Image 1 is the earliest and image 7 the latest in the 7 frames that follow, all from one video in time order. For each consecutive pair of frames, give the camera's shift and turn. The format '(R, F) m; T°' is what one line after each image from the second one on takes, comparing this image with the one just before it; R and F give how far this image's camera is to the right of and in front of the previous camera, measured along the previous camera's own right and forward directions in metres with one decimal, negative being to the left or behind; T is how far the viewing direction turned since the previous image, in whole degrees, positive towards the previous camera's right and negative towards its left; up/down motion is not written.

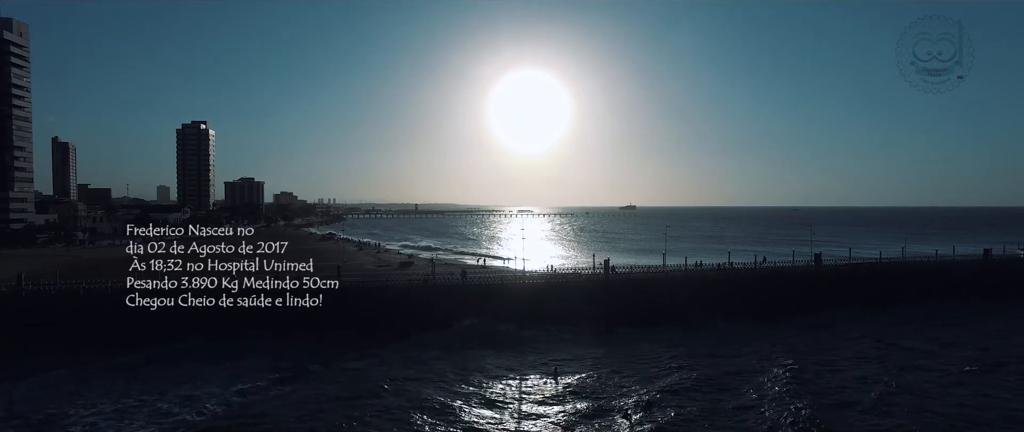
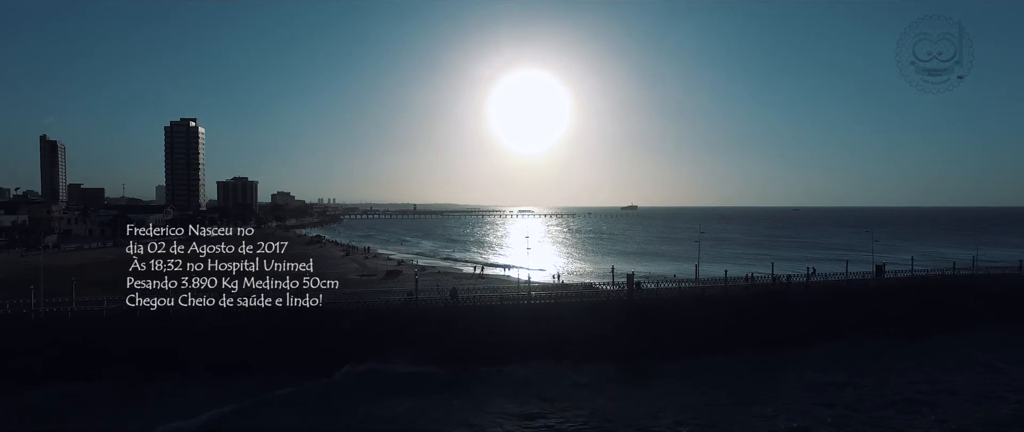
(-0.1, +5.6) m; 0°
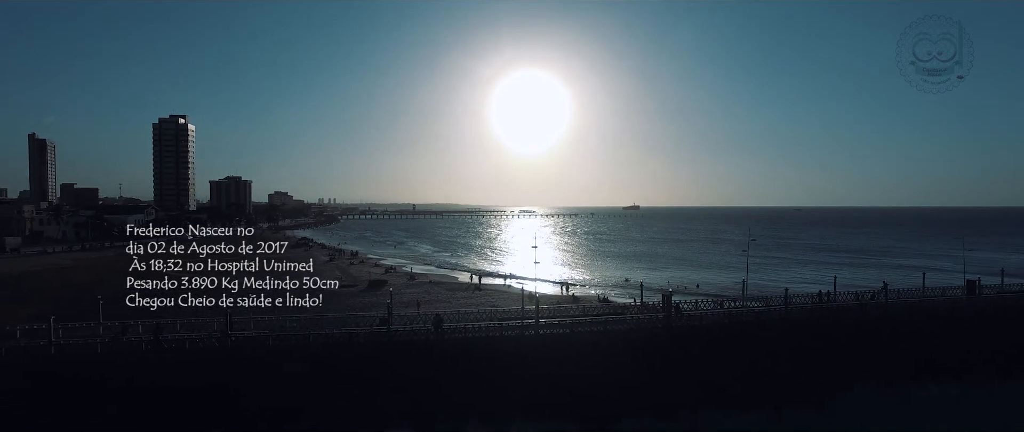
(-0.1, +5.5) m; 0°
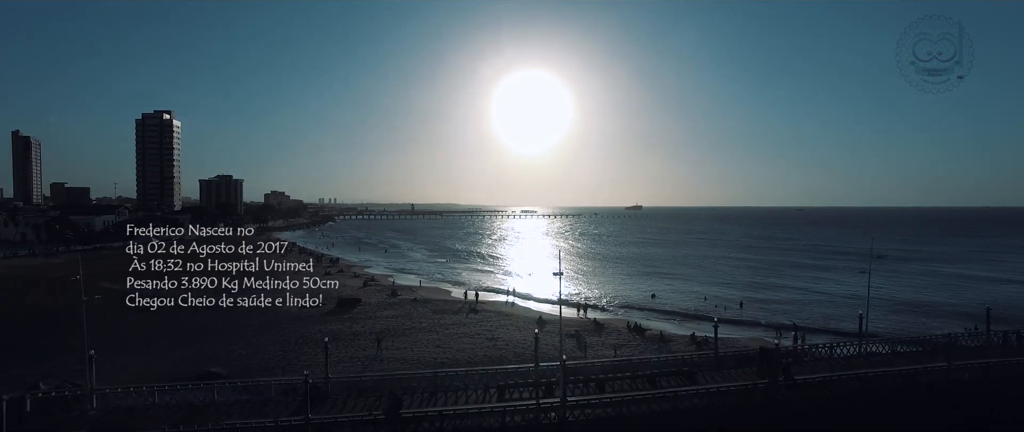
(-0.2, +7.4) m; 0°
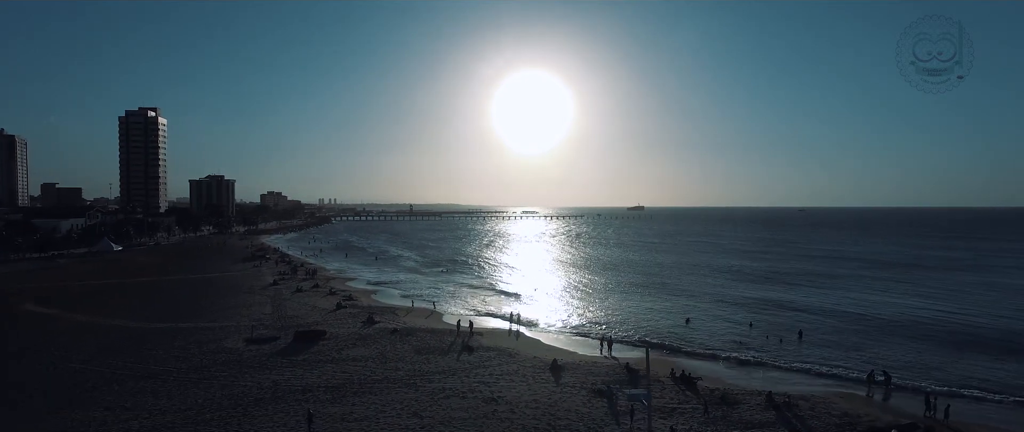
(-0.2, +6.5) m; 0°
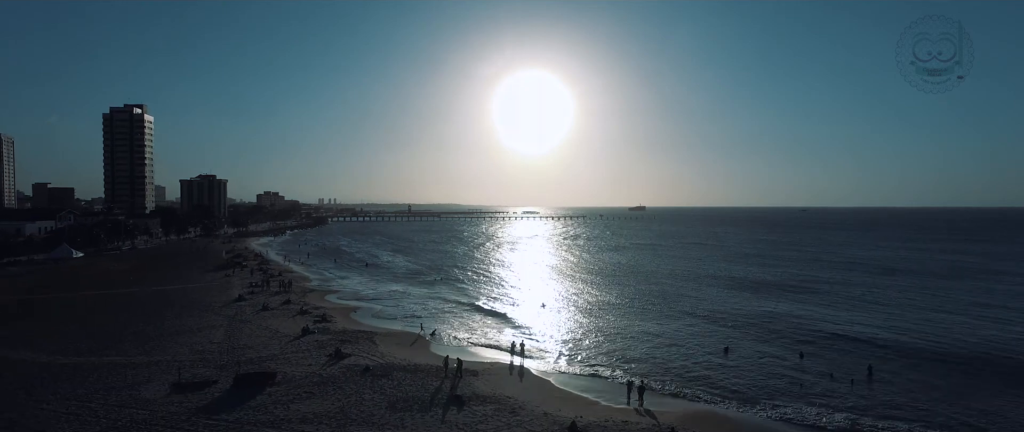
(-0.1, +5.4) m; 0°
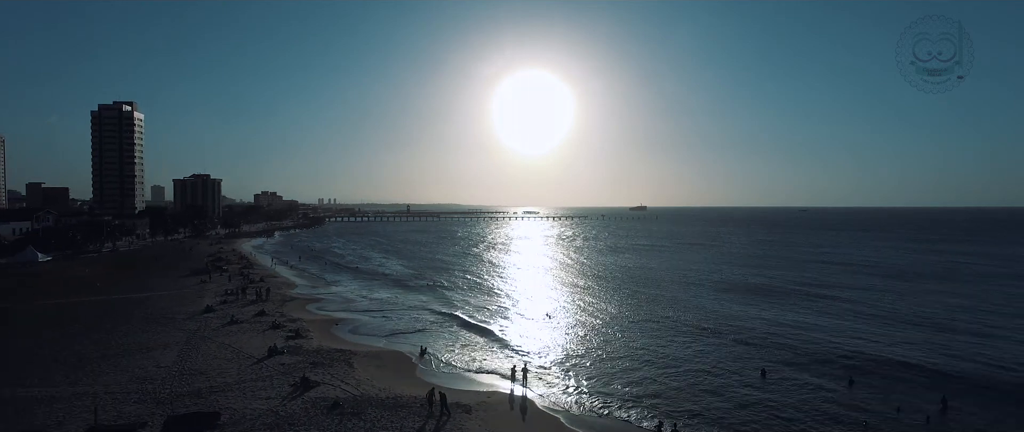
(0.0, +3.7) m; 0°
